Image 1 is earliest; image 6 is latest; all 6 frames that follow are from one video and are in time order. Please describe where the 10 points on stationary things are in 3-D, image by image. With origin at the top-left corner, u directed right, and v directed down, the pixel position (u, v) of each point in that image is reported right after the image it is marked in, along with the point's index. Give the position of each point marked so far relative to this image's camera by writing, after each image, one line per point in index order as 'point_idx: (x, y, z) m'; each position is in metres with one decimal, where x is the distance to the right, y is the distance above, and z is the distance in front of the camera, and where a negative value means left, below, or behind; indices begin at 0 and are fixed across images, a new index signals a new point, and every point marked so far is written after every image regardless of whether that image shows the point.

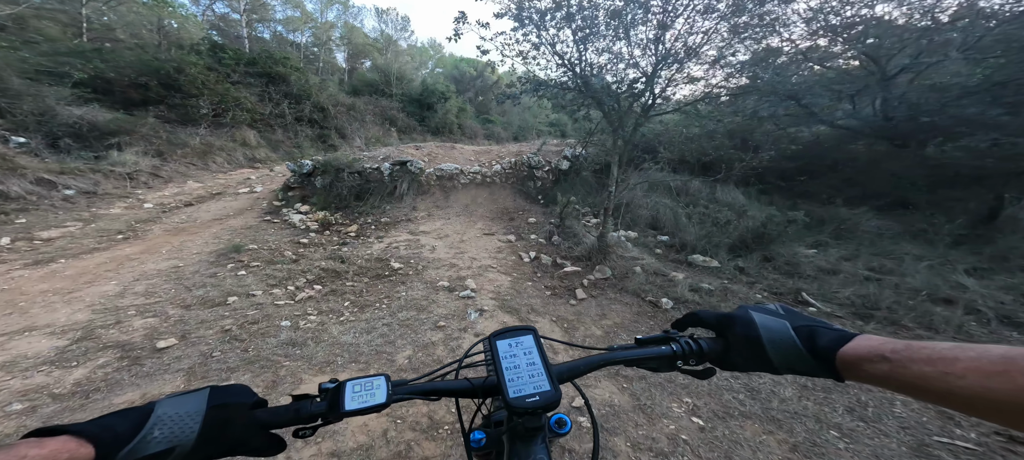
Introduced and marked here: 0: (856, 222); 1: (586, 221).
0: (+5.4, +0.1, +5.4) m
1: (+1.3, +0.2, +6.2) m
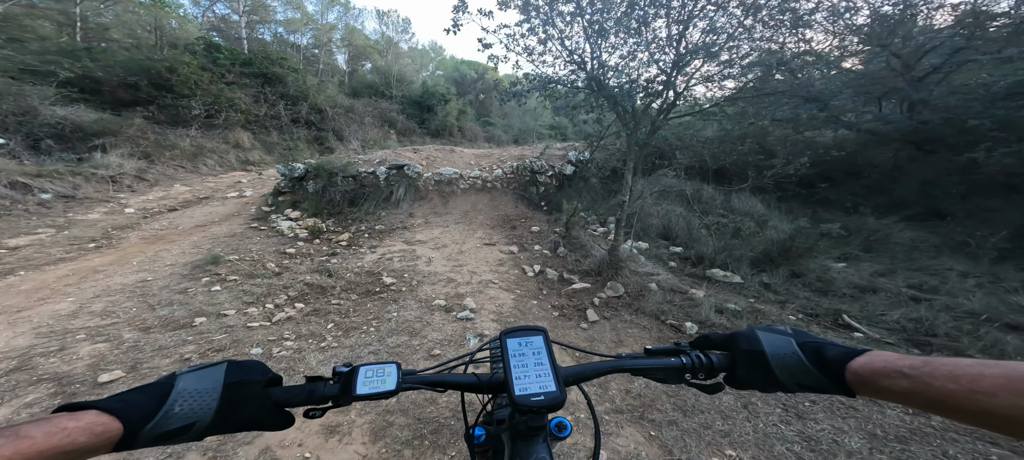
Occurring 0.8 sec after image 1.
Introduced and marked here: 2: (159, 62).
0: (+5.5, 0.0, +5.0) m
1: (+1.4, 0.0, +5.8) m
2: (-10.7, +5.1, +10.5) m
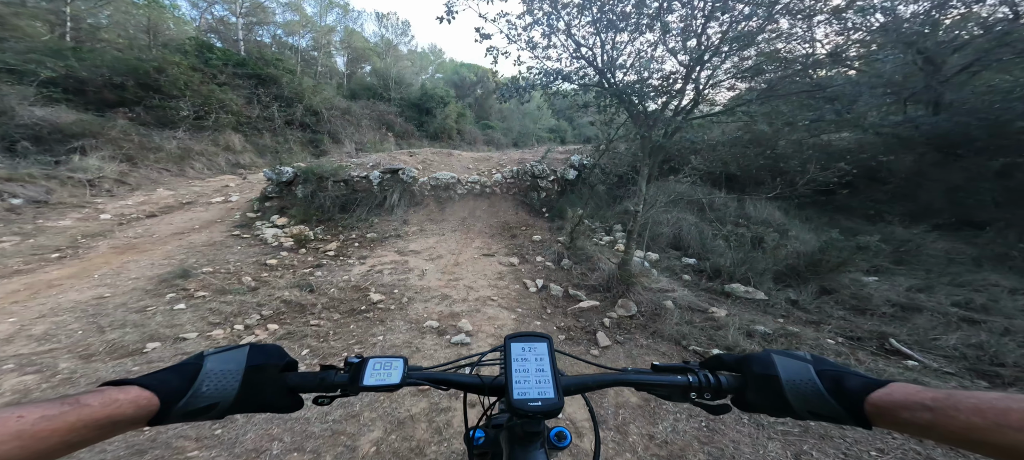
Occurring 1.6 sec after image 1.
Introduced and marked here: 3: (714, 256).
0: (+5.5, -0.2, +4.6) m
1: (+1.4, -0.1, +5.4) m
2: (-10.7, +5.0, +10.1) m
3: (+2.7, -0.3, +4.6) m
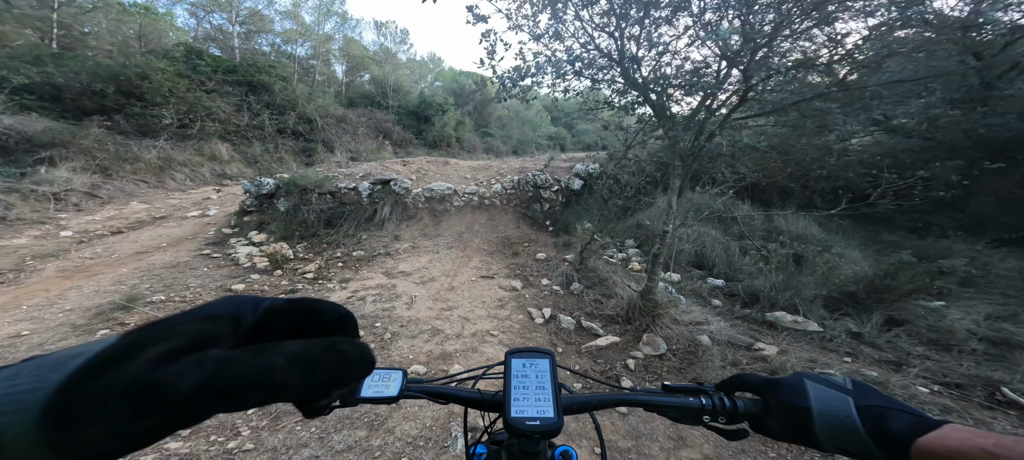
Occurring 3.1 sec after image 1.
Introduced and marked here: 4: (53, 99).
0: (+5.5, -0.4, +4.0) m
1: (+1.4, -0.4, +4.8) m
2: (-10.7, +4.5, +9.6) m
3: (+2.7, -0.5, +4.0) m
4: (-11.5, +3.3, +8.6) m
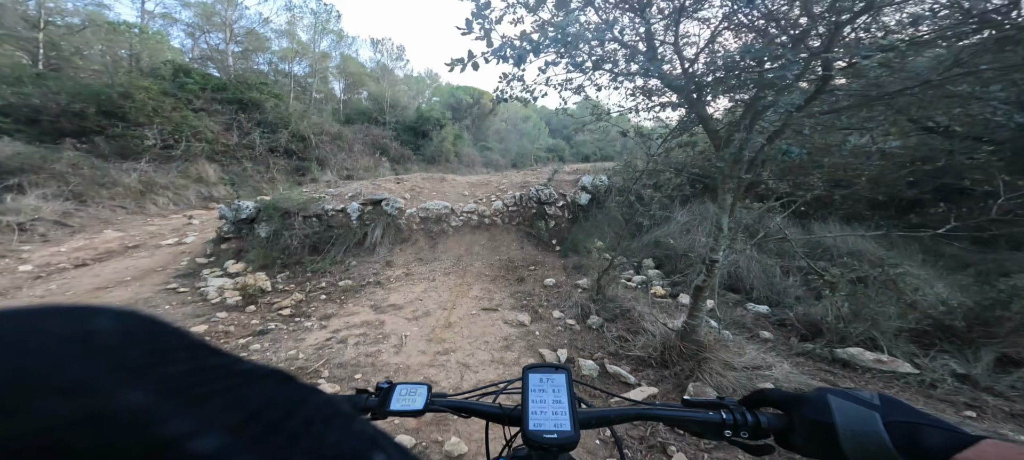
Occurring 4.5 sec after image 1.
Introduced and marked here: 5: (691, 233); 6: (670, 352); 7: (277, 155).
0: (+5.6, -0.5, +3.4) m
1: (+1.5, -0.6, +4.2) m
2: (-10.8, +3.8, +9.3) m
3: (+2.8, -0.7, +3.4) m
4: (-11.5, +2.5, +8.2) m
5: (+2.4, 0.0, +4.5) m
6: (+1.3, -1.0, +2.7) m
7: (-7.9, +2.5, +11.5) m
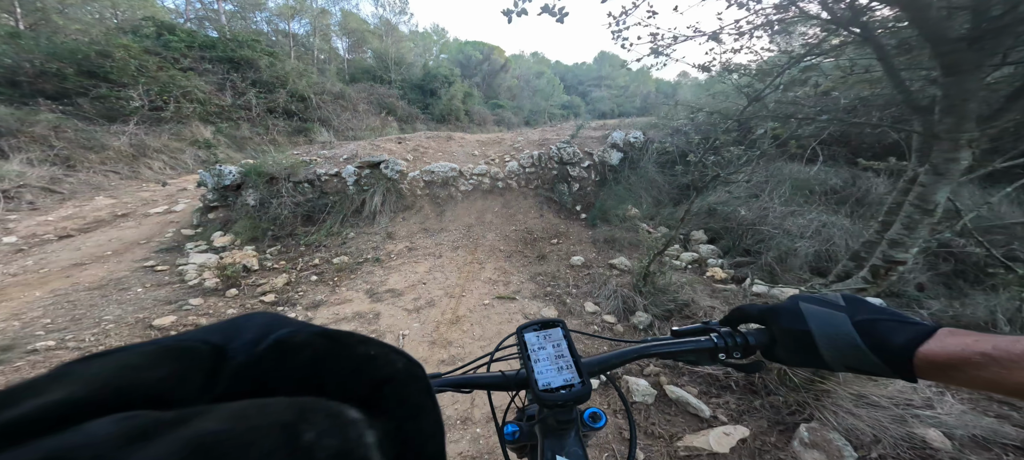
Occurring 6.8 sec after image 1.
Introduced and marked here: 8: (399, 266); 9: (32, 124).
0: (+5.8, -0.2, +2.5) m
1: (+1.7, -0.3, +3.4) m
2: (-10.4, +4.6, +8.4) m
3: (+3.0, -0.5, +2.6) m
4: (-11.2, +3.2, +7.5) m
5: (+2.6, +0.3, +3.6) m
6: (+1.4, -0.8, +2.0) m
7: (-7.4, +3.6, +10.7) m
8: (-1.3, -0.4, +4.0) m
9: (-9.5, +2.1, +6.7) m
